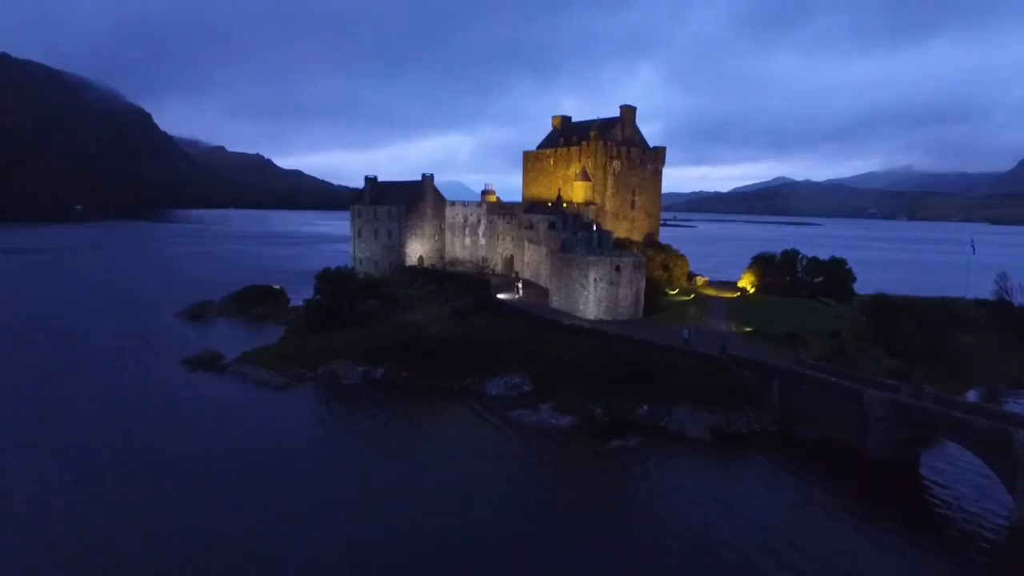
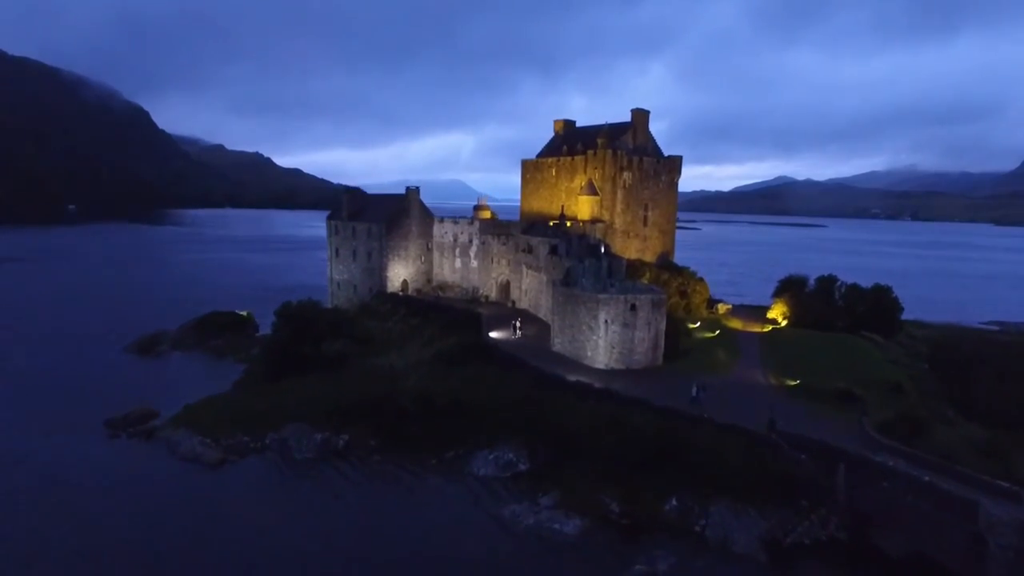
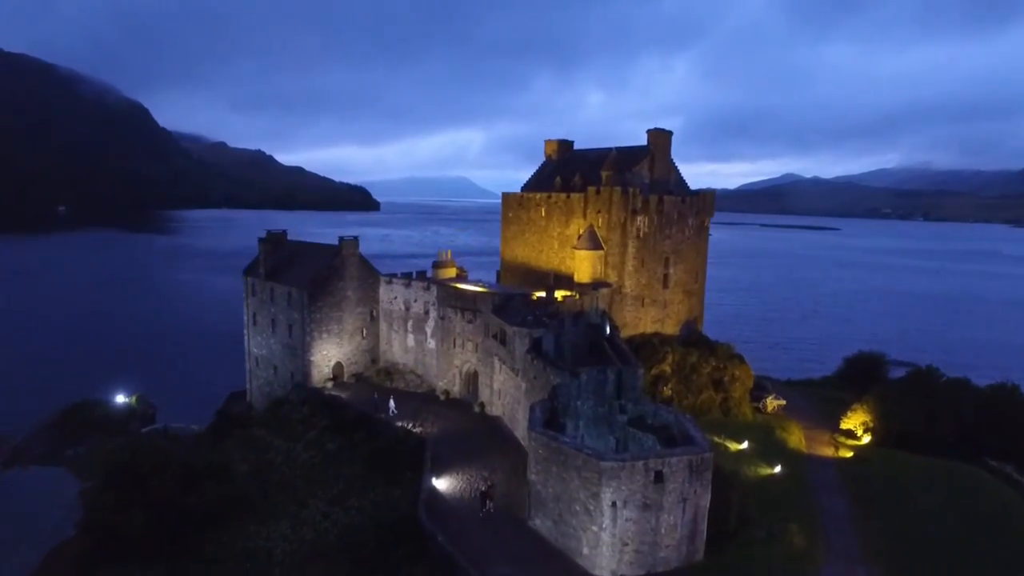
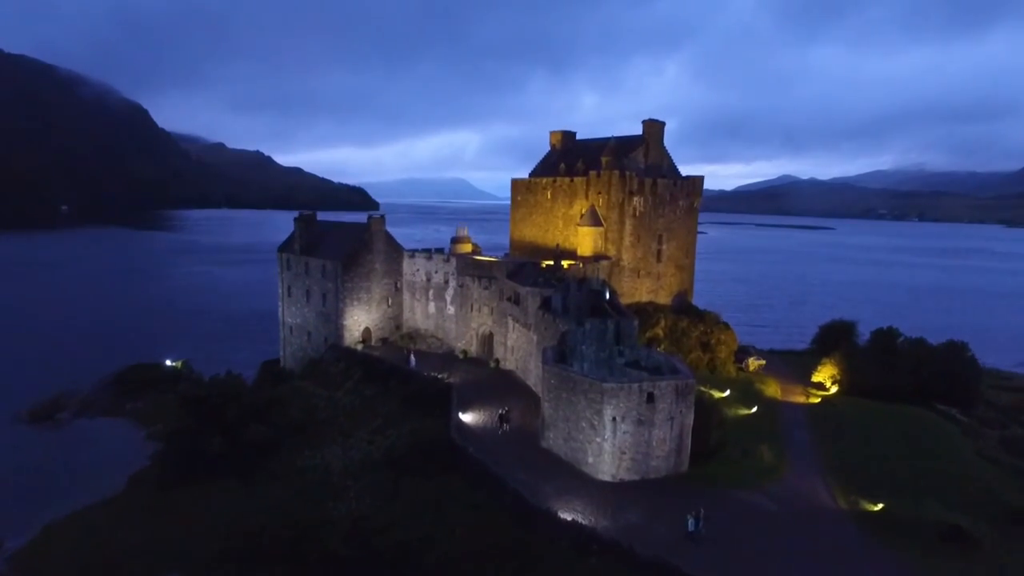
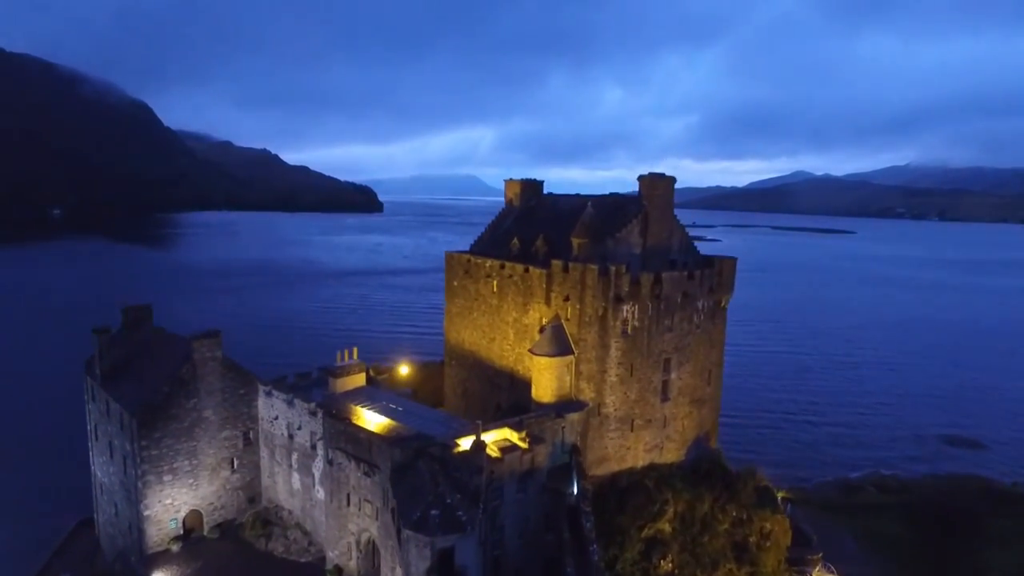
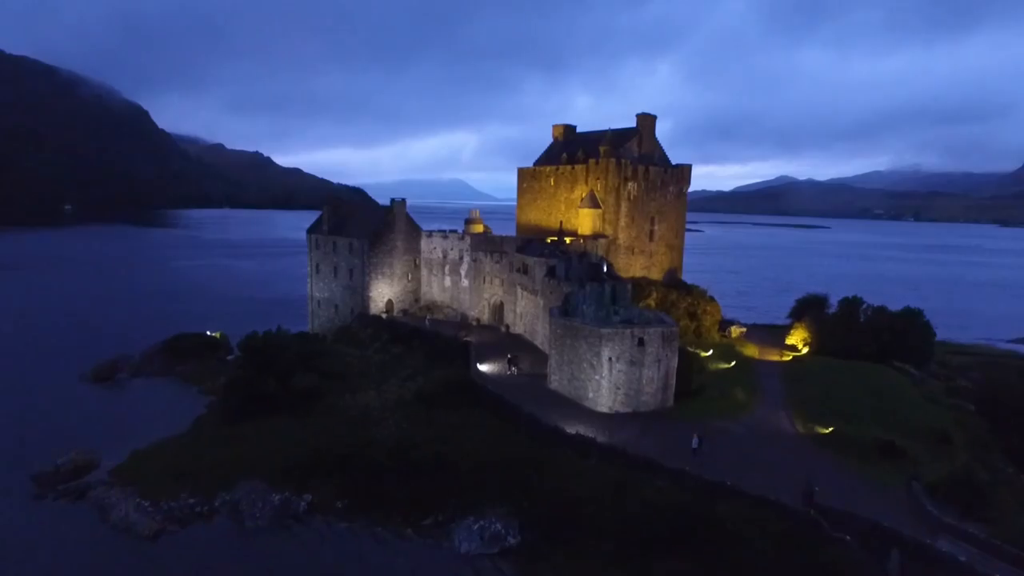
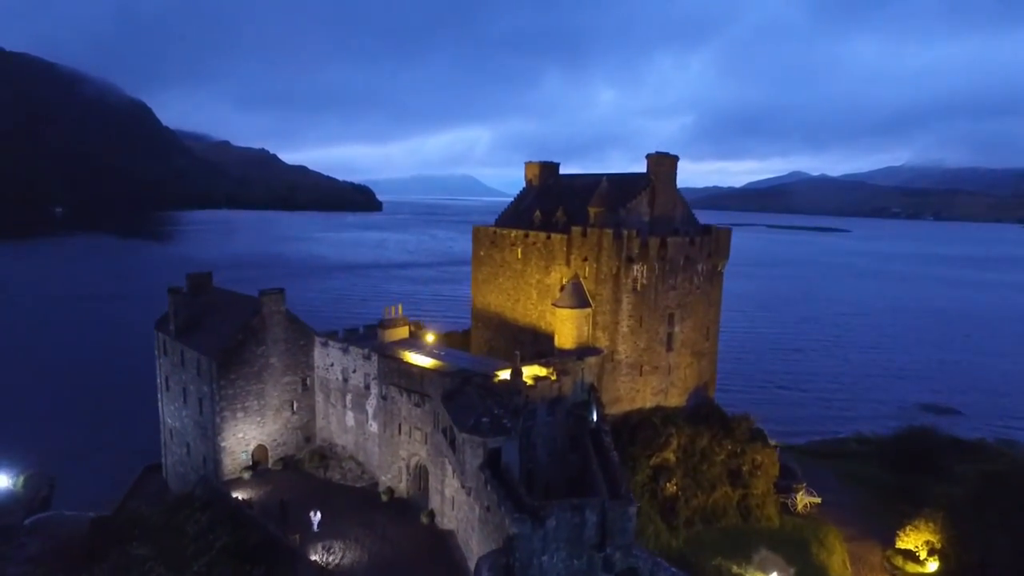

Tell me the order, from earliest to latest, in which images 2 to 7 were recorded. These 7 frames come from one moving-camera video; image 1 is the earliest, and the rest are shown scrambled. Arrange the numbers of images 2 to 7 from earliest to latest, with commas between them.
2, 6, 4, 3, 7, 5
